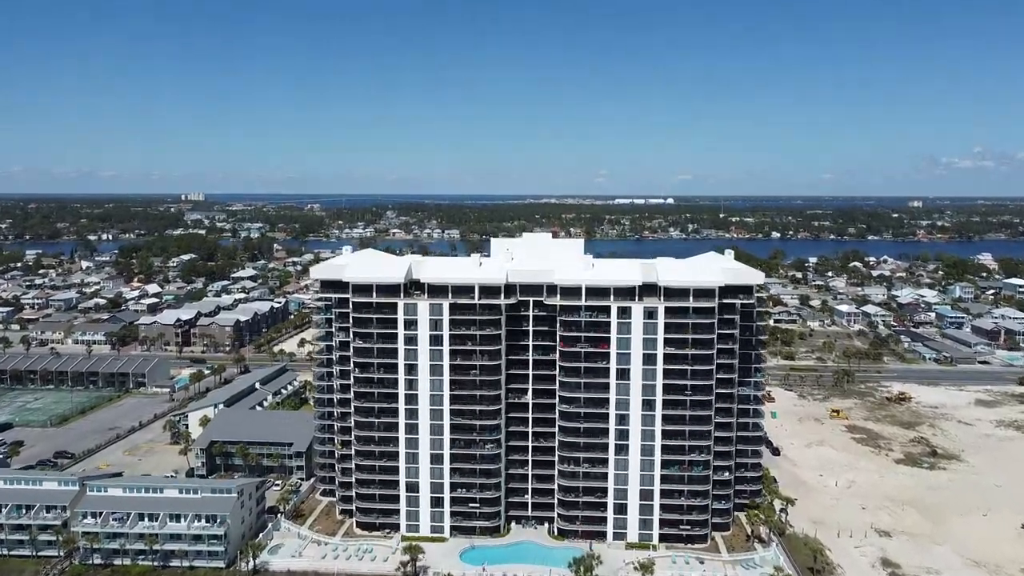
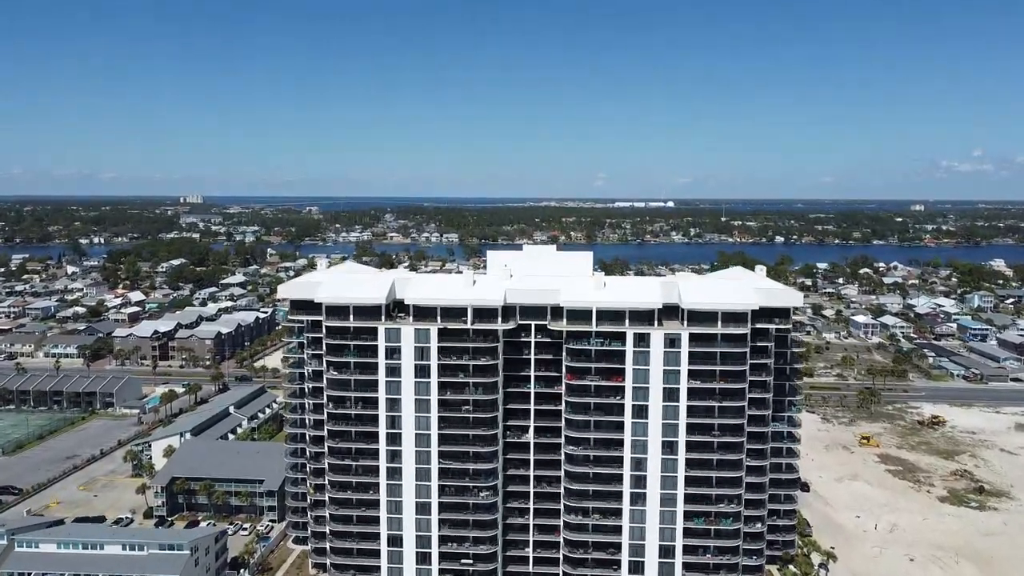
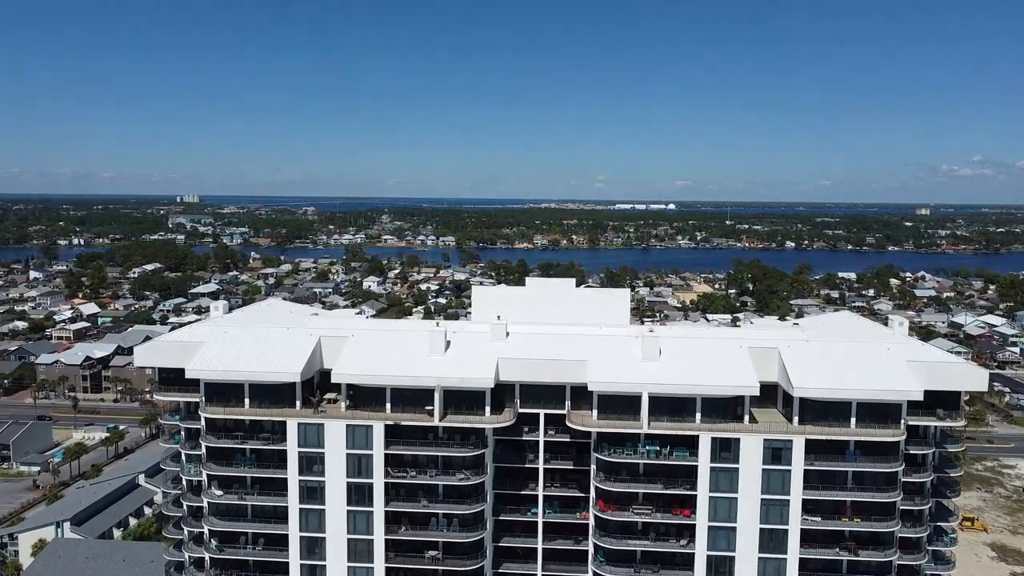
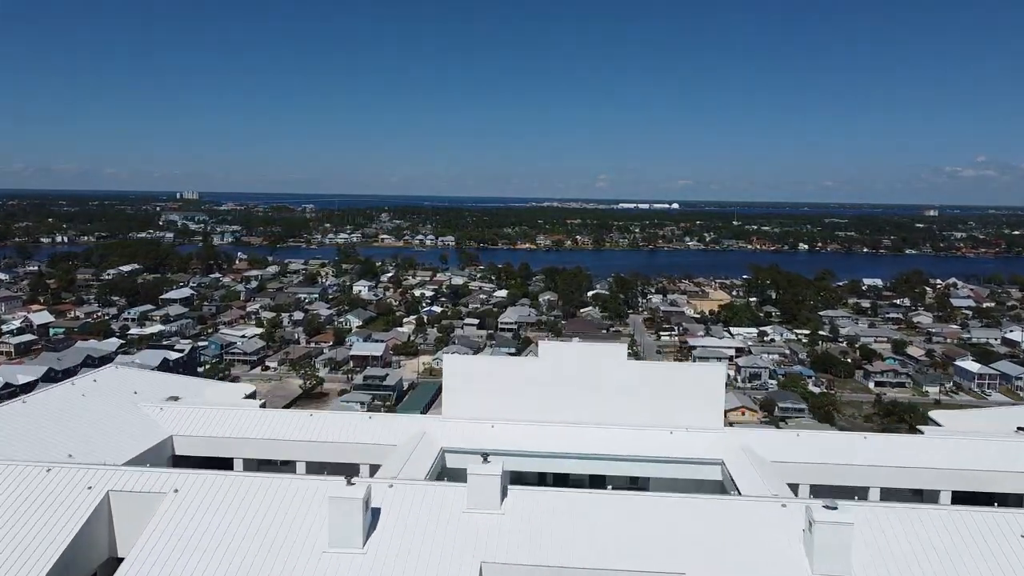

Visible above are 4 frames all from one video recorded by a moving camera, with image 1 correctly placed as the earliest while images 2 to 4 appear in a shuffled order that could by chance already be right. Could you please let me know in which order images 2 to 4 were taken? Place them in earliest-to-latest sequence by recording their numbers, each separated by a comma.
2, 3, 4
